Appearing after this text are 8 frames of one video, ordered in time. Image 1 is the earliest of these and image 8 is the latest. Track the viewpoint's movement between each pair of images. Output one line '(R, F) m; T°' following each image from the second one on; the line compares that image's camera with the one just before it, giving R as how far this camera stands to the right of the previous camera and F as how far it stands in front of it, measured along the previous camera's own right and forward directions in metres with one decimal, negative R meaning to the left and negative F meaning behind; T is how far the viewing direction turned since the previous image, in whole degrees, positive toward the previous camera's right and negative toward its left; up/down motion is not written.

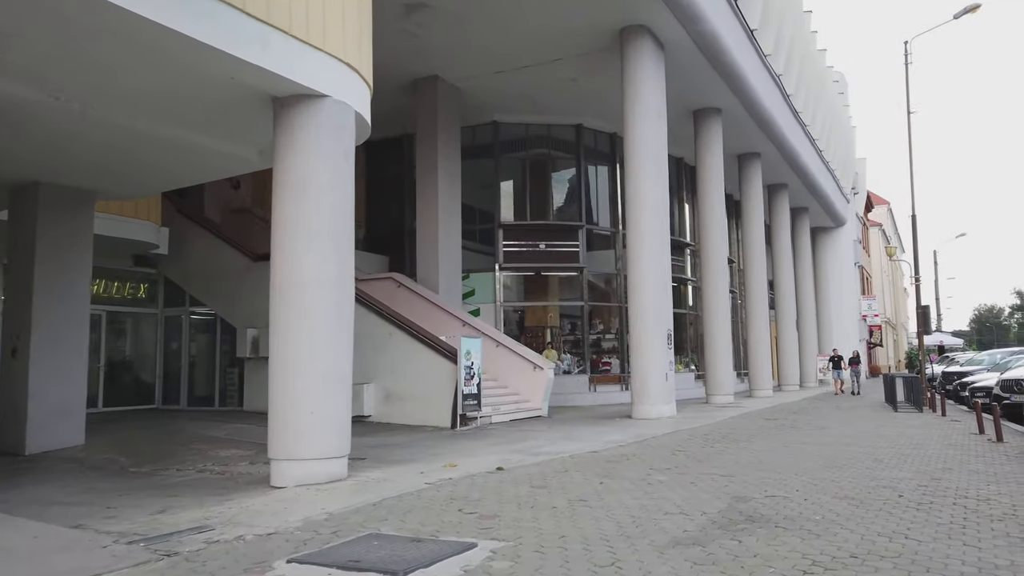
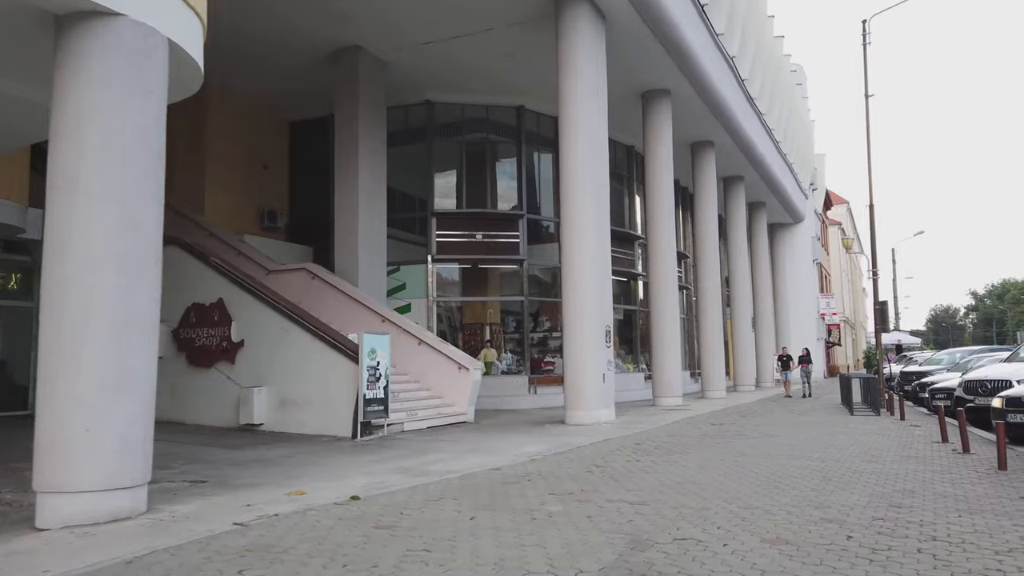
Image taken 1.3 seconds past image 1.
(+1.0, +1.8) m; +2°
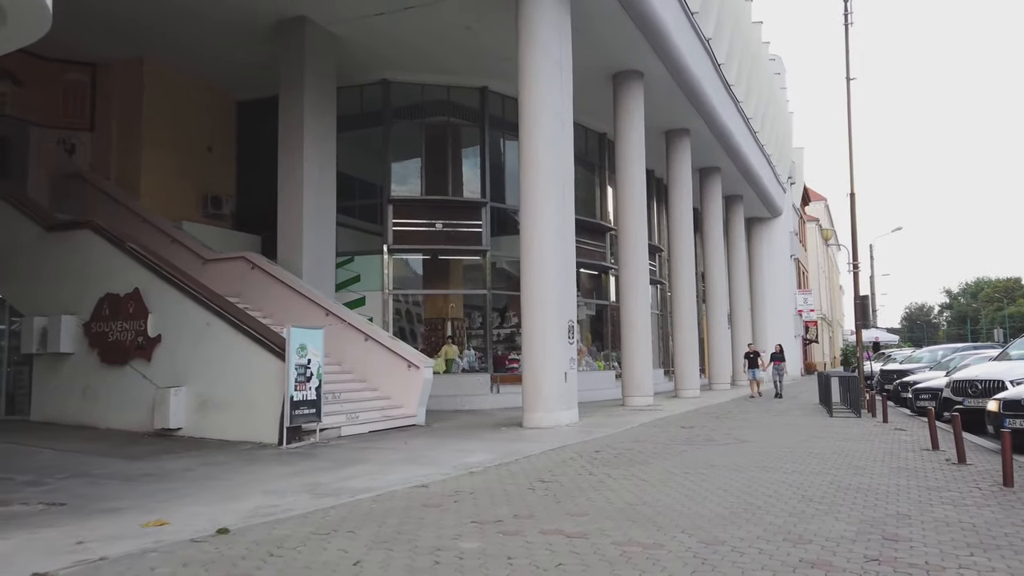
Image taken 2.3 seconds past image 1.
(+0.5, +1.3) m; +1°
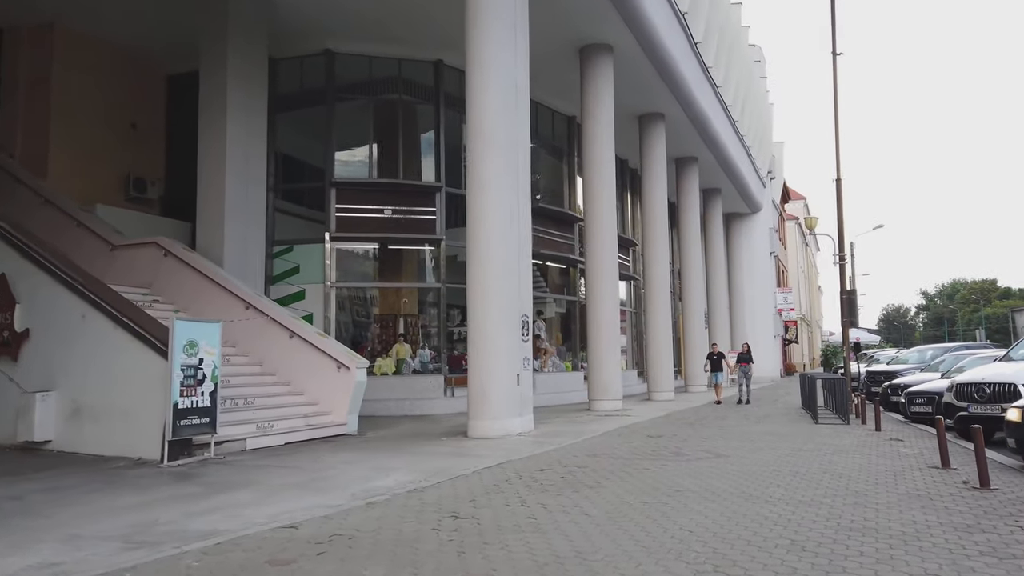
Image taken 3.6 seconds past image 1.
(+0.6, +1.9) m; +1°
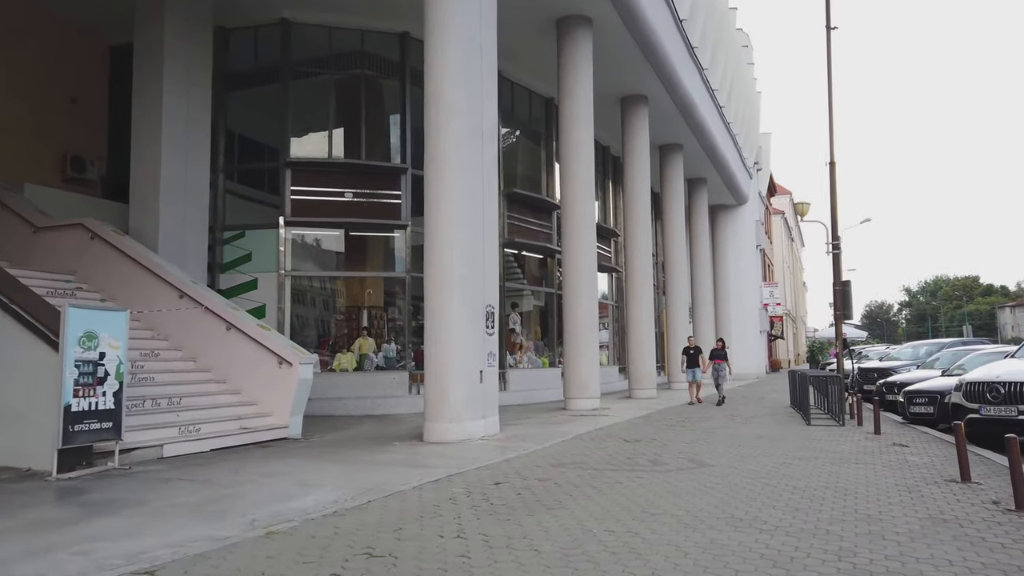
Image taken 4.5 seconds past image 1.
(+0.4, +1.4) m; +1°
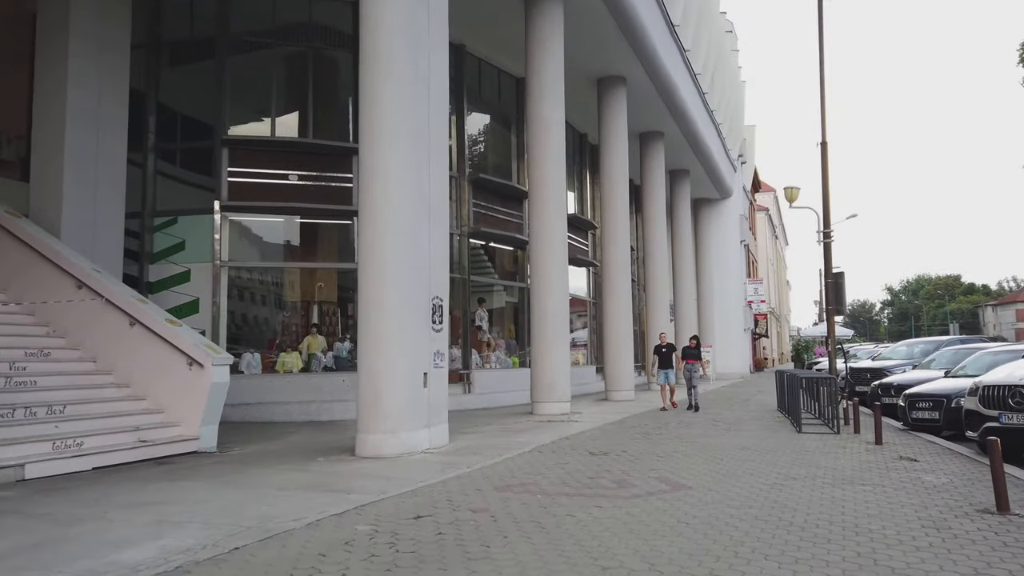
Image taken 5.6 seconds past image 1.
(+0.5, +1.6) m; +1°
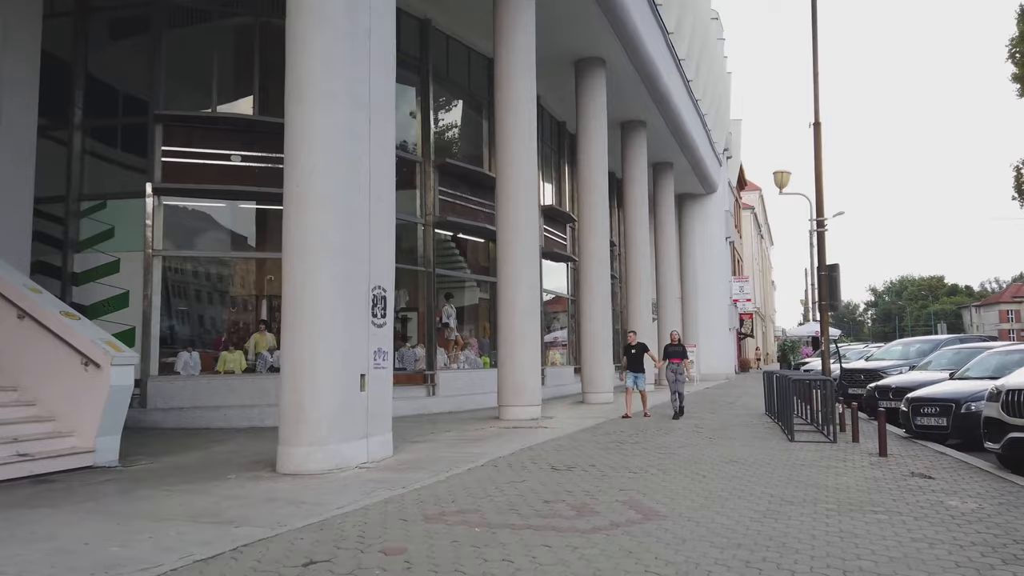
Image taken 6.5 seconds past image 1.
(+0.4, +1.4) m; +1°
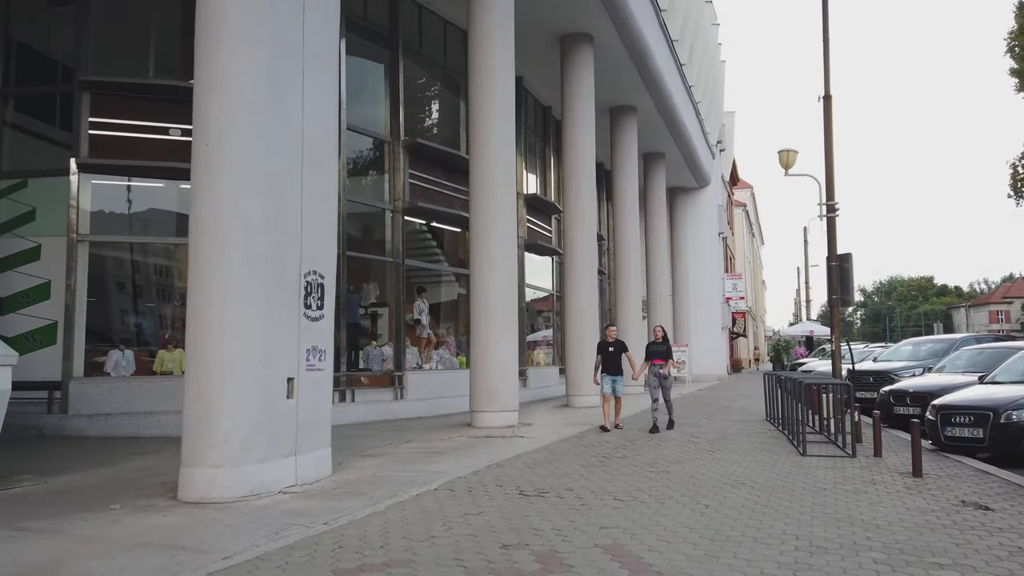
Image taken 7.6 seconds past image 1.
(+0.3, +1.6) m; +1°
